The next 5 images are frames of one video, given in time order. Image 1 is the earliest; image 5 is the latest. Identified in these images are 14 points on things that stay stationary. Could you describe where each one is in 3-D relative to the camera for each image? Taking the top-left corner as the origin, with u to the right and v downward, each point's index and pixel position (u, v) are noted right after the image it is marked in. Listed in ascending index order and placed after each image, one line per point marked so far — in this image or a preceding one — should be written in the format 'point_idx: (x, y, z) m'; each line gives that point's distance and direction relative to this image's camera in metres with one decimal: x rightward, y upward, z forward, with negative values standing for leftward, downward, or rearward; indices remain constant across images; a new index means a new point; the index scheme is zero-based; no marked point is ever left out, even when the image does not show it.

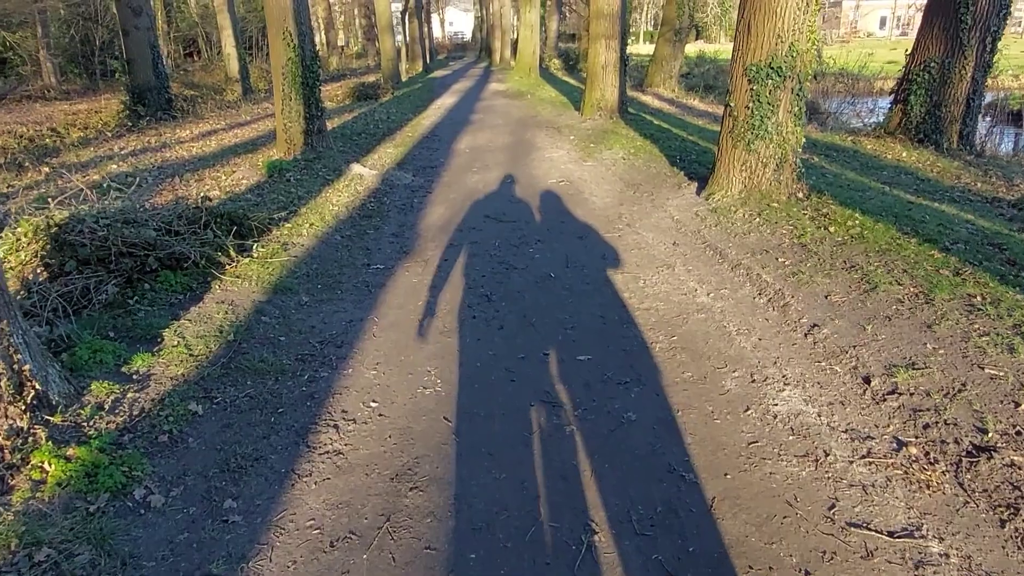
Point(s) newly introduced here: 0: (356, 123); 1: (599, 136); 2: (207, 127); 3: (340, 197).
0: (-3.2, +3.3, +15.3) m
1: (+1.5, +2.6, +13.1) m
2: (-6.4, +3.4, +15.9) m
3: (-1.9, +1.0, +8.5) m
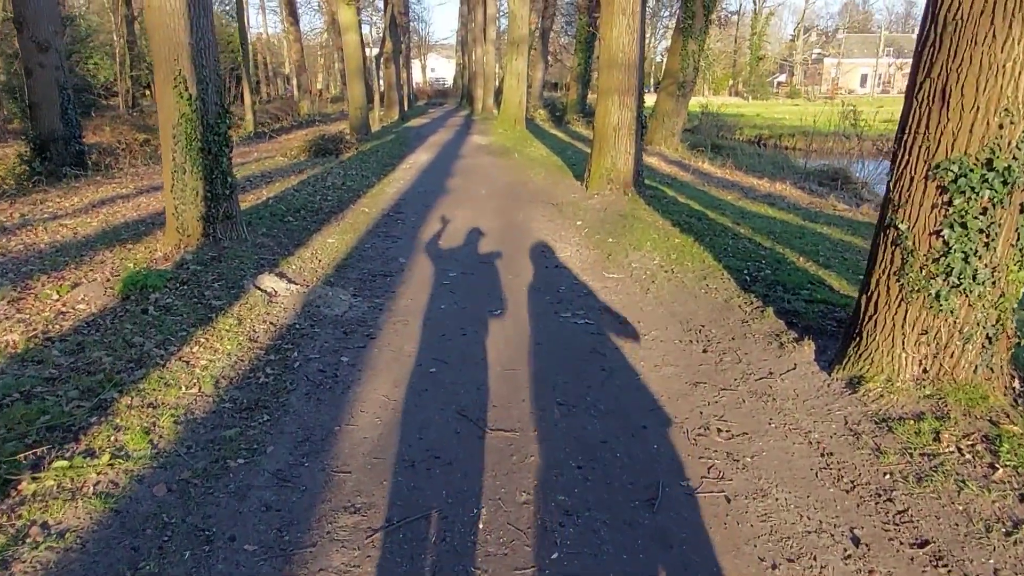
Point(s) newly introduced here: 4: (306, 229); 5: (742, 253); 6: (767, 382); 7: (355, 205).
0: (-3.4, +1.5, +11.9) m
1: (+1.4, +0.8, +9.9) m
2: (-6.6, +1.6, +12.4) m
3: (-2.0, -0.4, +5.0) m
4: (-2.5, +0.7, +9.3) m
5: (+2.4, +0.4, +7.9) m
6: (+1.6, -0.6, +4.7) m
7: (-2.4, +1.3, +11.6) m
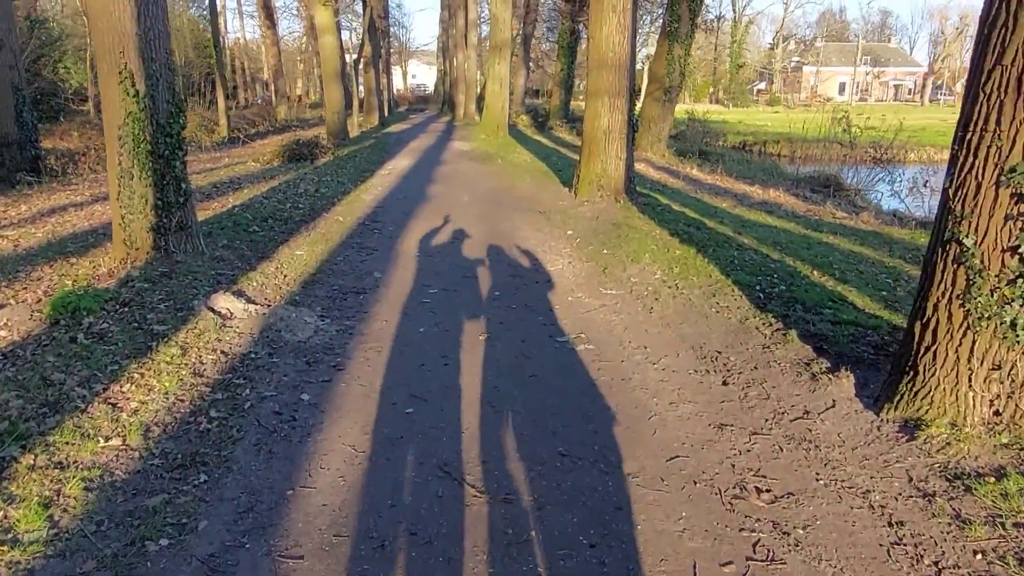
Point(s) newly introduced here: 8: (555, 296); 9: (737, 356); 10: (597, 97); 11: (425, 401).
0: (-3.6, +1.3, +11.1) m
1: (+1.2, +0.7, +9.2) m
2: (-6.8, +1.4, +11.5) m
3: (-2.0, -0.6, +4.2) m
4: (-2.7, +0.5, +8.5) m
5: (+2.3, +0.2, +7.2) m
6: (+1.5, -0.7, +3.9) m
7: (-2.6, +1.1, +10.9) m
8: (+0.4, -0.1, +6.7) m
9: (+1.5, -0.5, +5.0) m
10: (+1.3, +2.9, +11.5) m
11: (-0.5, -0.6, +4.3) m
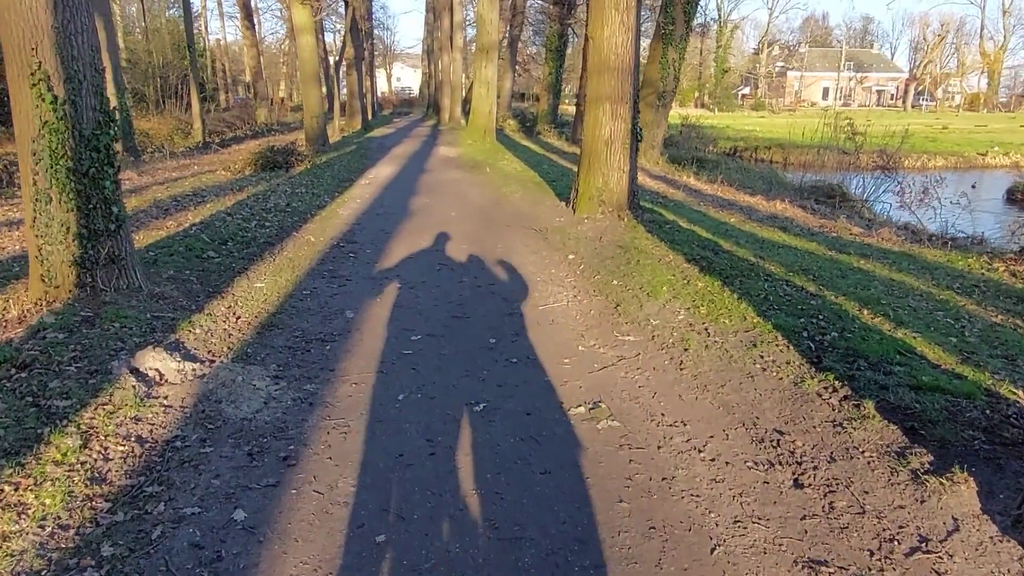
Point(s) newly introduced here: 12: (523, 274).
0: (-3.7, +0.9, +9.9) m
1: (+1.1, +0.3, +8.1) m
2: (-7.0, +1.0, +10.3) m
3: (-2.0, -0.9, +3.1) m
4: (-2.7, +0.2, +7.3) m
5: (+2.3, -0.1, +6.1) m
6: (+1.6, -1.0, +2.9) m
7: (-2.7, +0.7, +9.7) m
8: (+0.4, -0.4, +5.6) m
9: (+1.5, -0.8, +3.9) m
10: (+1.2, +2.6, +10.5) m
11: (-0.5, -1.0, +3.2) m
12: (+0.1, +0.1, +7.7) m
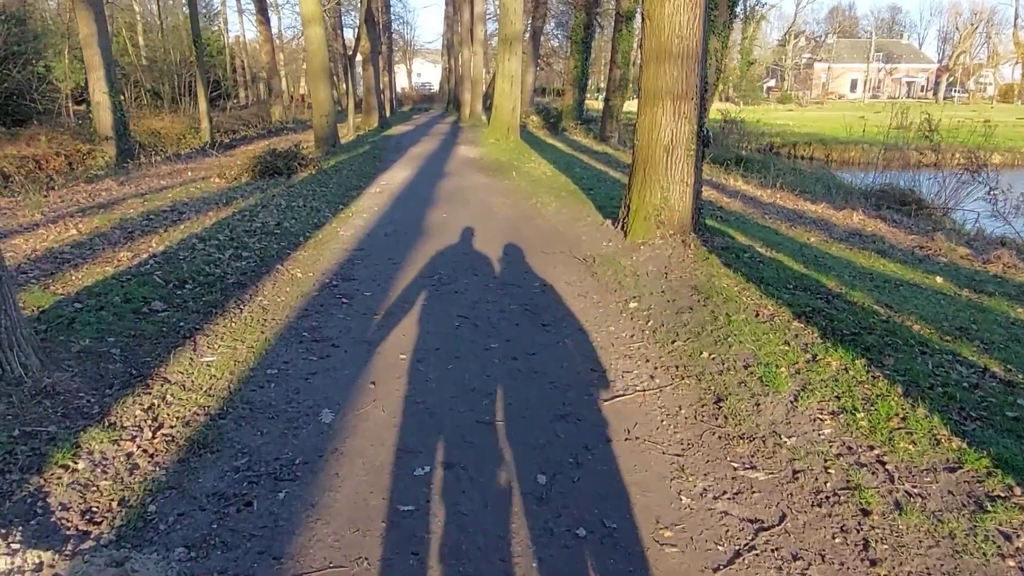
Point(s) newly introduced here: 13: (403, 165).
0: (-3.3, +0.4, +7.9) m
1: (+1.5, -0.2, +6.0) m
2: (-6.5, +0.5, +8.4) m
3: (-1.8, -1.4, +1.1) m
4: (-2.4, -0.3, +5.3) m
5: (+2.6, -0.6, +4.0) m
6: (+1.8, -1.6, +0.8) m
7: (-2.3, +0.2, +7.7) m
8: (+0.7, -0.9, +3.5) m
9: (+1.8, -1.3, +1.8) m
10: (+1.6, +2.1, +8.4) m
11: (-0.2, -1.5, +1.2) m
12: (+0.5, -0.4, +5.7) m
13: (-2.6, +2.9, +18.0) m
